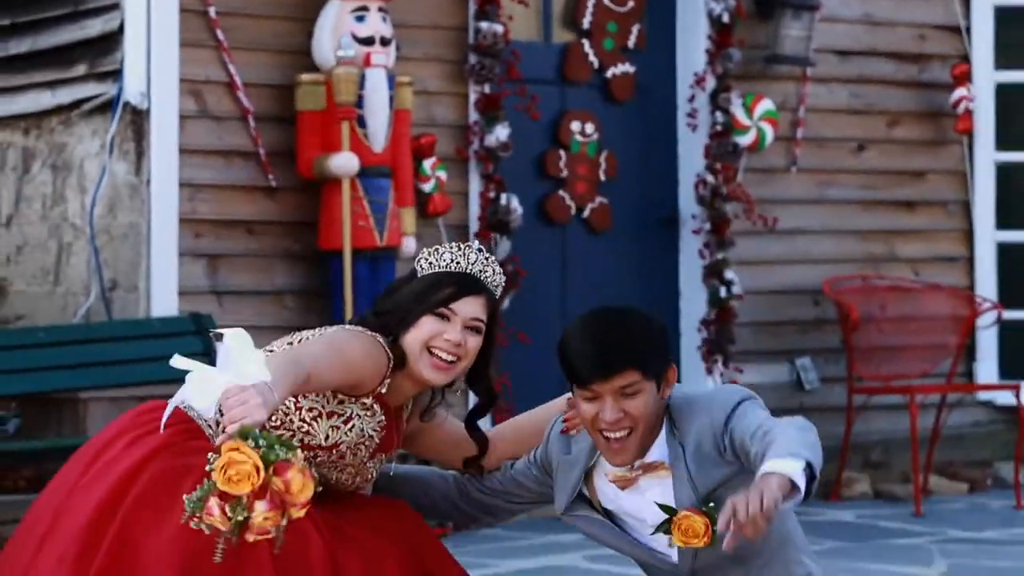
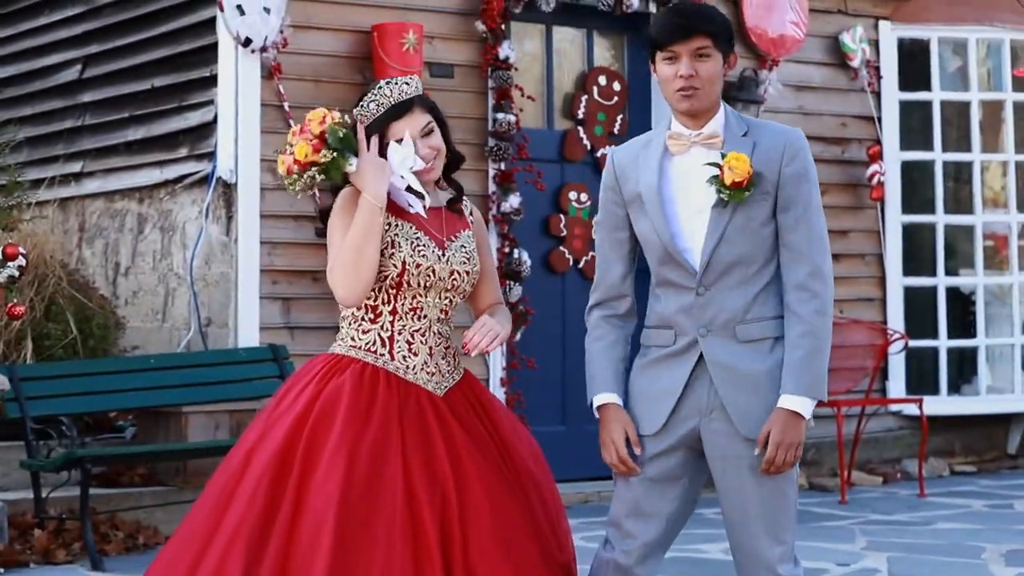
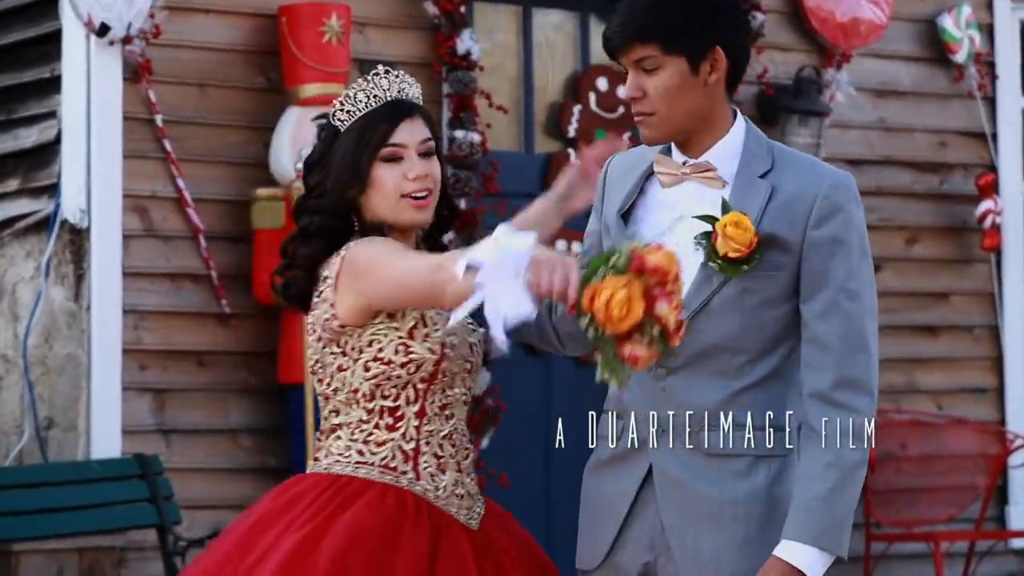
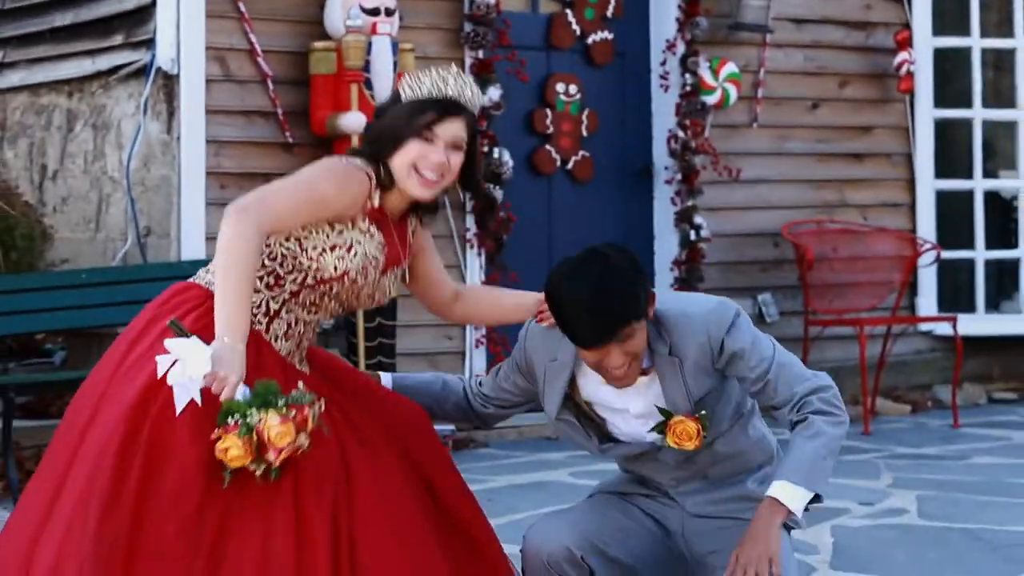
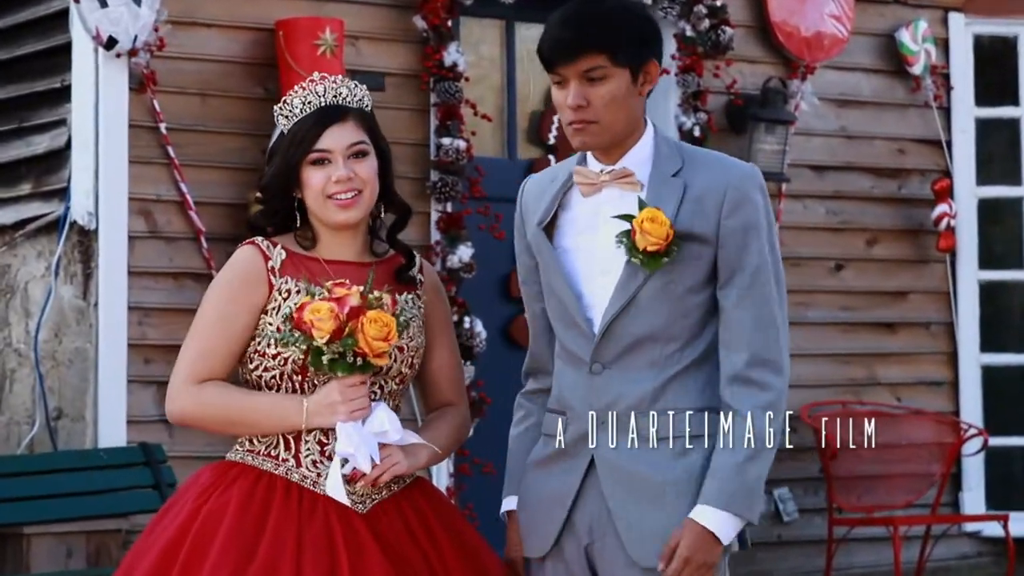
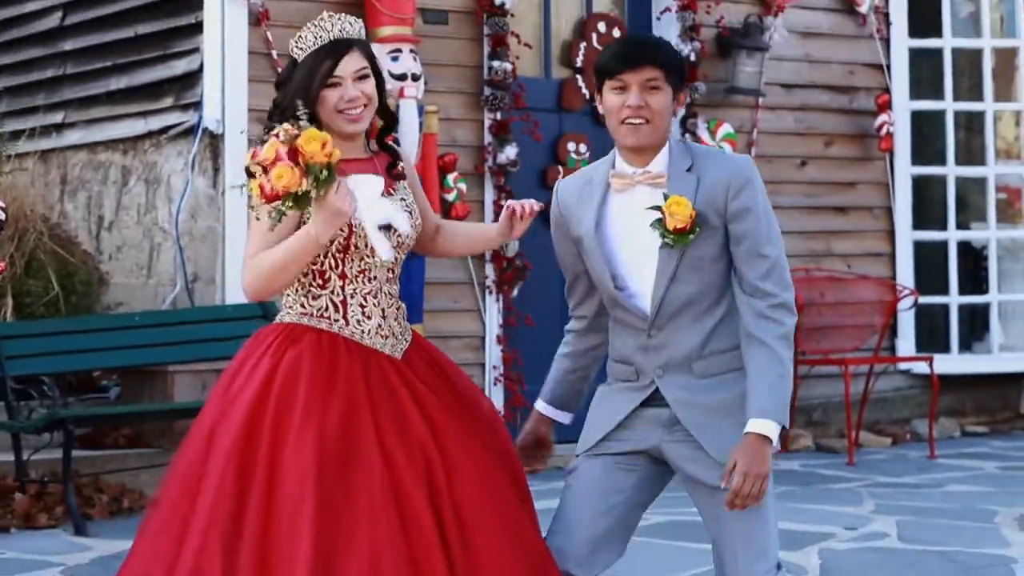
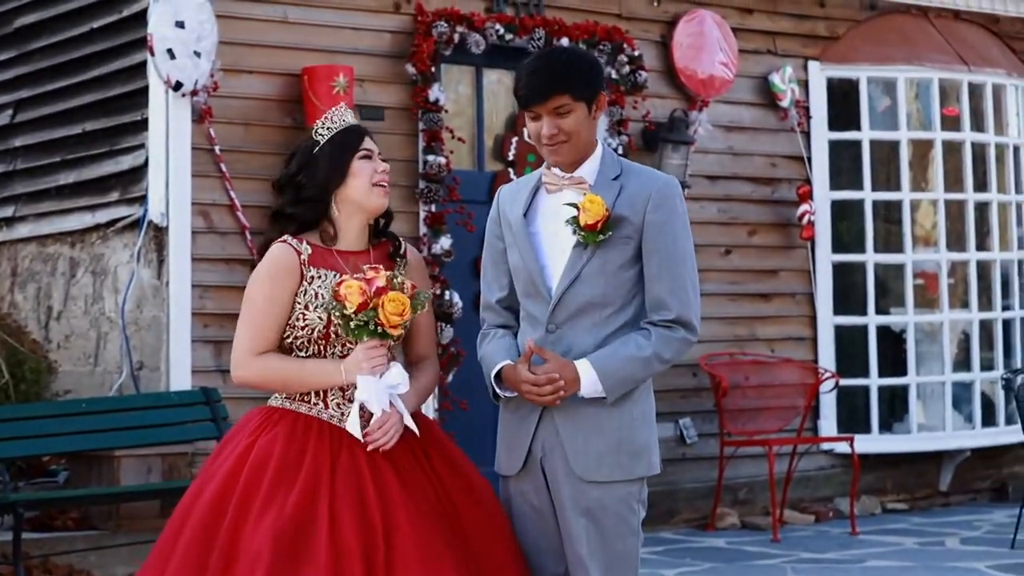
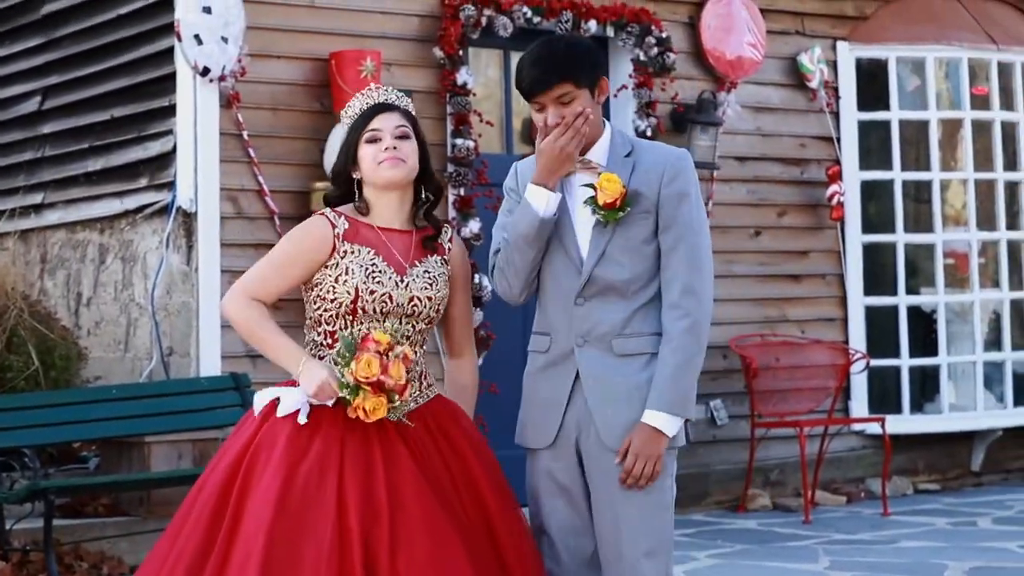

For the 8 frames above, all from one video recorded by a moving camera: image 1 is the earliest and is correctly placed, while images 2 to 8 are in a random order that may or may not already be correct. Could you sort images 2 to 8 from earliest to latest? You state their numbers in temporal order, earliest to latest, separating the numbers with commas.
4, 6, 2, 8, 7, 5, 3
